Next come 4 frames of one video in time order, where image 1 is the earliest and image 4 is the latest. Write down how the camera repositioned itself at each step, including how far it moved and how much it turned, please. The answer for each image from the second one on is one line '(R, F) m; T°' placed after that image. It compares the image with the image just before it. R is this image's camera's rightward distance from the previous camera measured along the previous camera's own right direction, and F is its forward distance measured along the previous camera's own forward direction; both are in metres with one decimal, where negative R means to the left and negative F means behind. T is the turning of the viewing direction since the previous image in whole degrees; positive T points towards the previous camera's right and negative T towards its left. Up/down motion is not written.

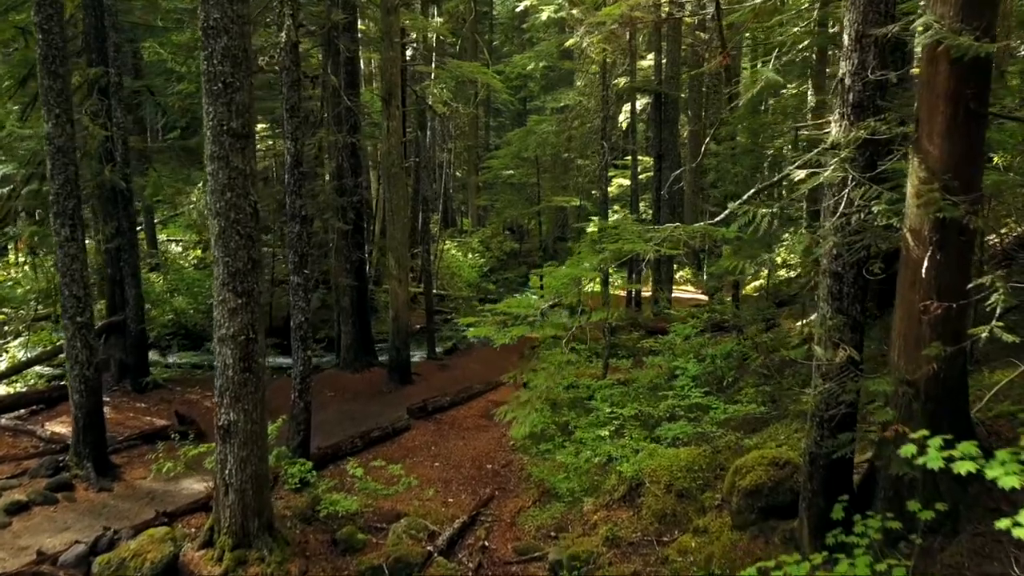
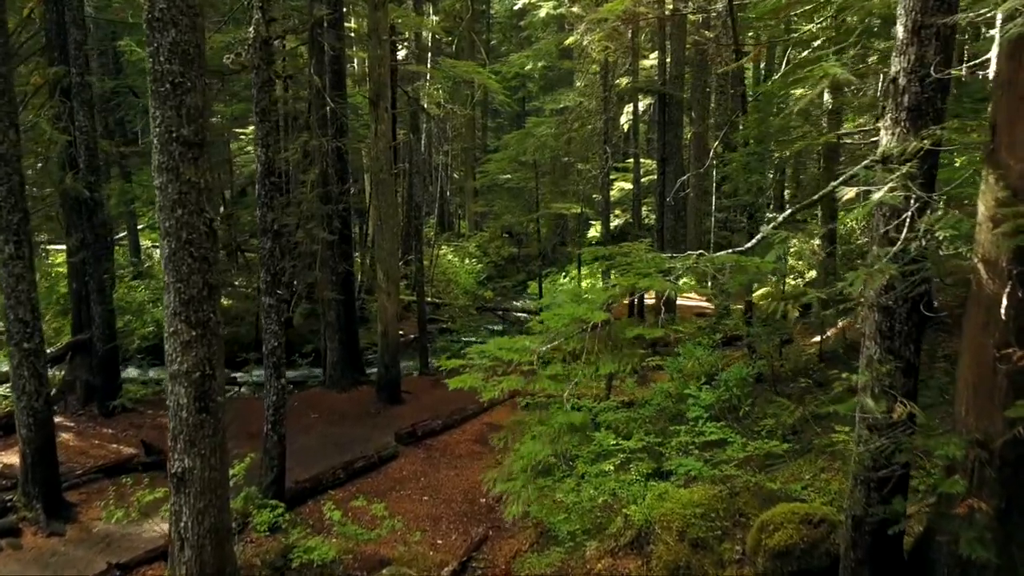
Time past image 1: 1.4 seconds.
(+0.1, +0.8) m; 0°
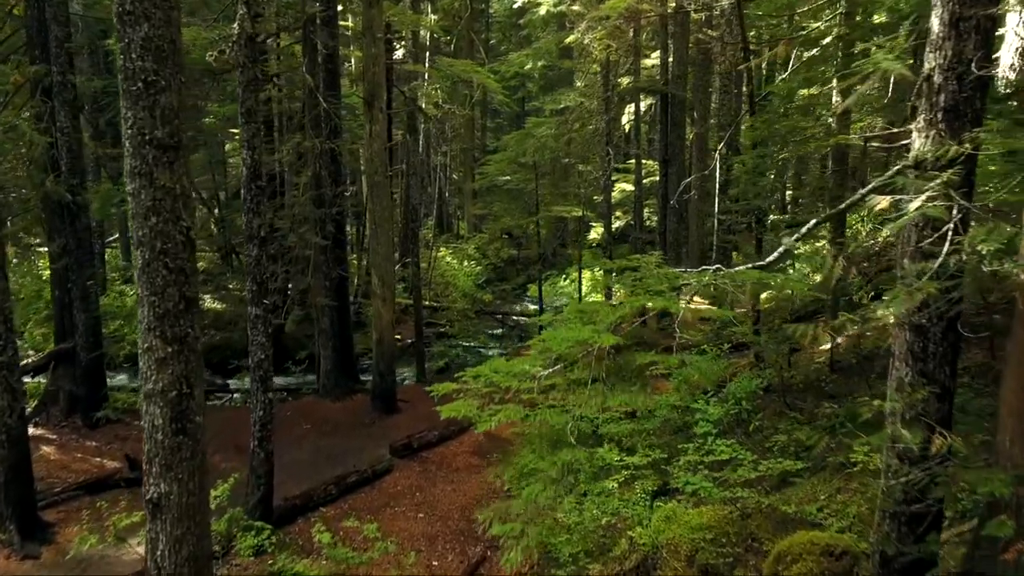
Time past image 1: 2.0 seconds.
(0.0, +0.4) m; 0°
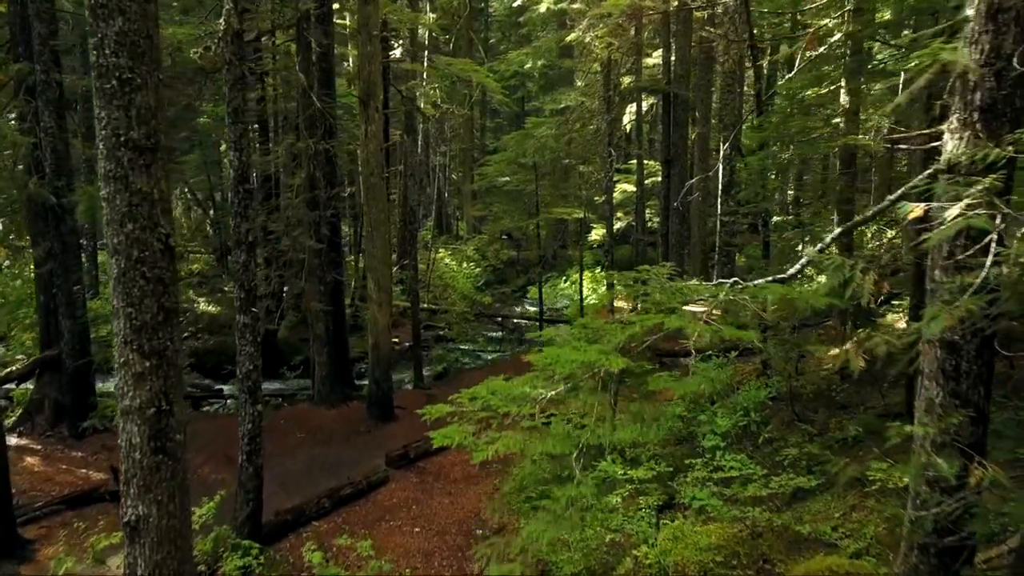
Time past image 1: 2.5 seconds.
(0.0, +0.3) m; 0°
